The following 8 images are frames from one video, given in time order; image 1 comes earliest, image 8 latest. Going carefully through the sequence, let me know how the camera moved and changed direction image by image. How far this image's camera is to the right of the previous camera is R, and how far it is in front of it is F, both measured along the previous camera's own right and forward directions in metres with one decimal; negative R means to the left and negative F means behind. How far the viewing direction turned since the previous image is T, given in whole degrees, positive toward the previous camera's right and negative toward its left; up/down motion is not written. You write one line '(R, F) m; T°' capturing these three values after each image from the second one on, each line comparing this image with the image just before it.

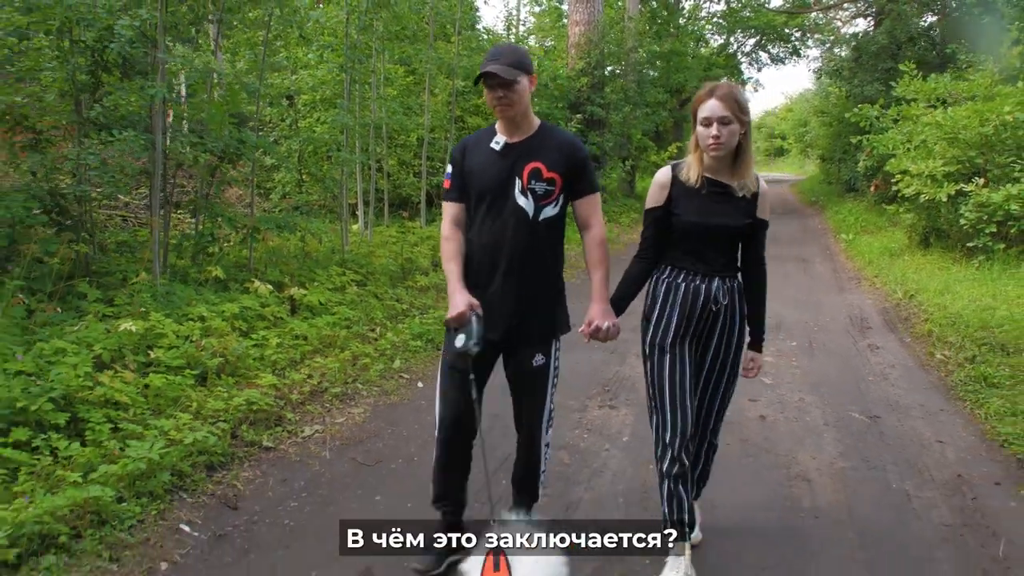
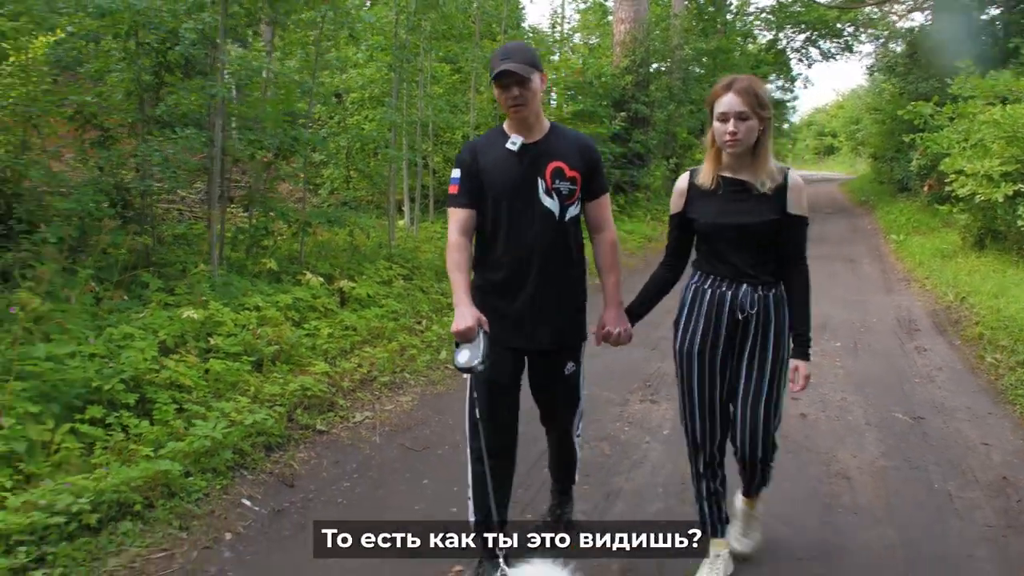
(0.0, -0.1) m; -3°
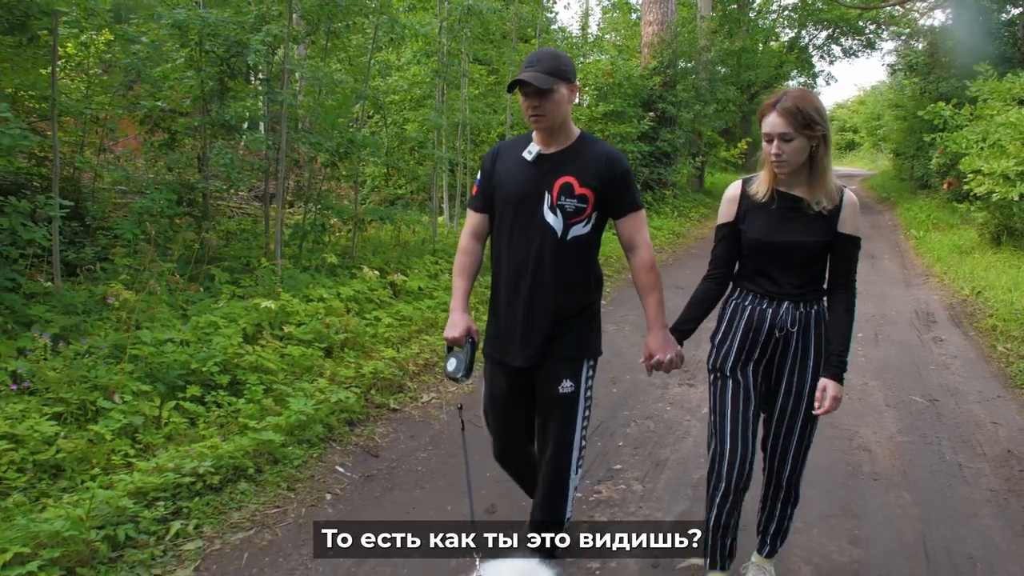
(-0.2, -0.4) m; -1°
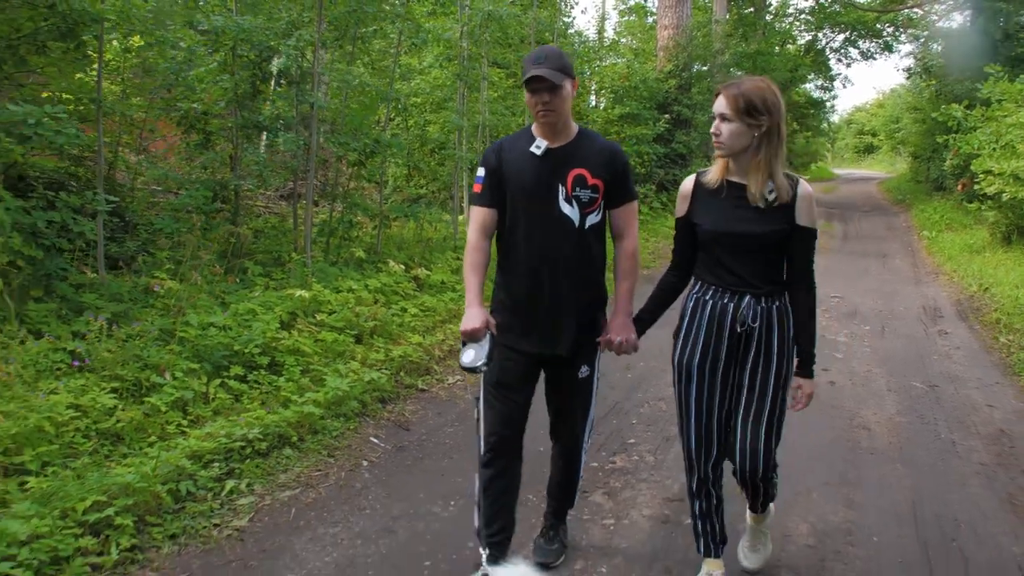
(0.0, -0.3) m; -1°
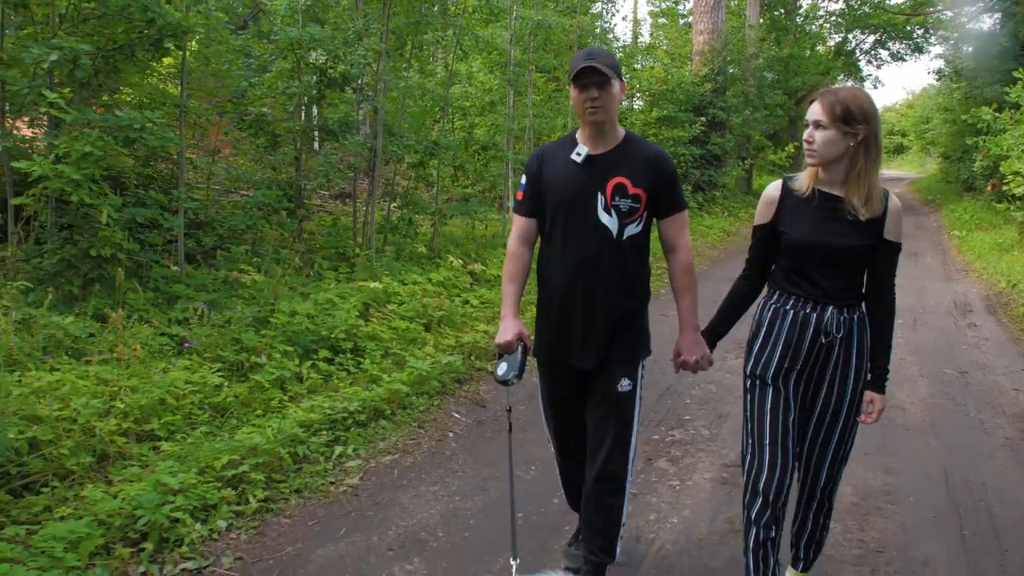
(-0.3, -0.5) m; -2°
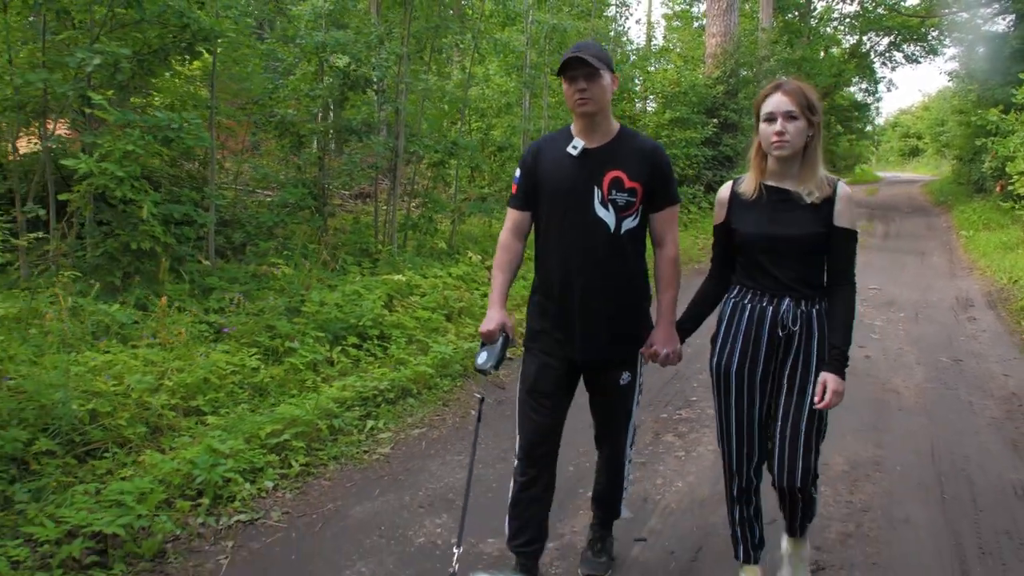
(0.0, -0.3) m; -1°
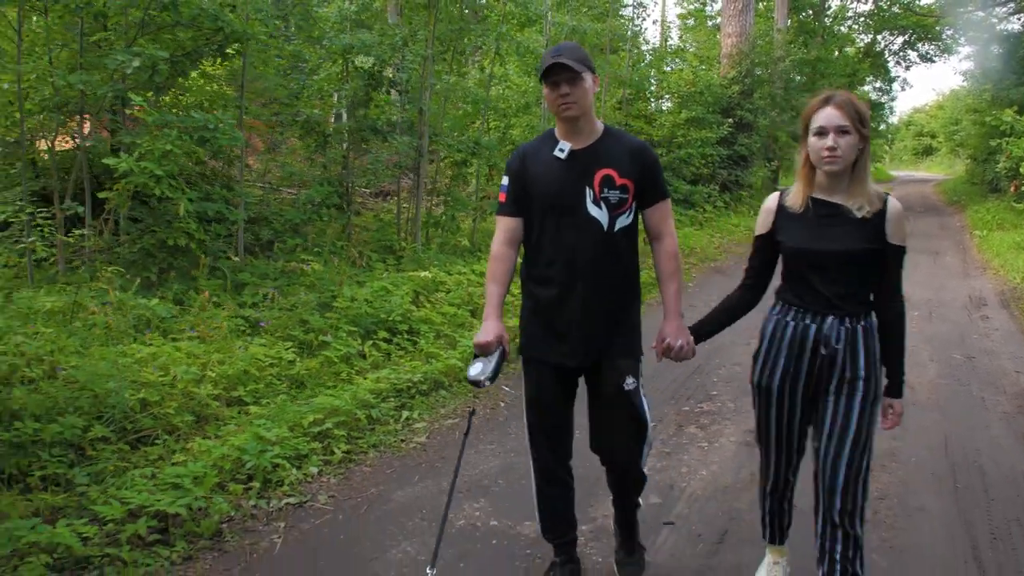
(-0.1, -0.2) m; -1°
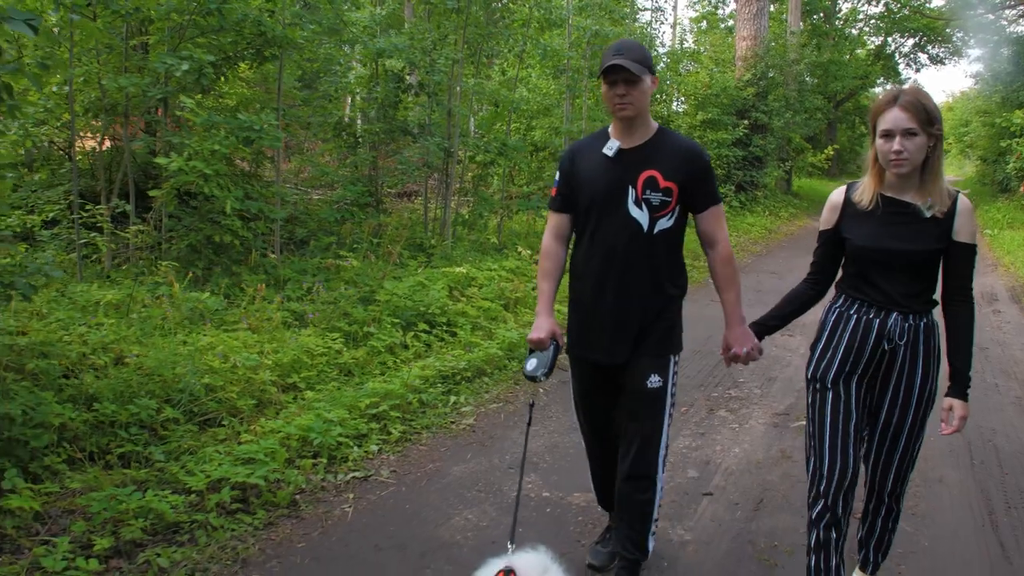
(-0.2, -0.3) m; -1°
